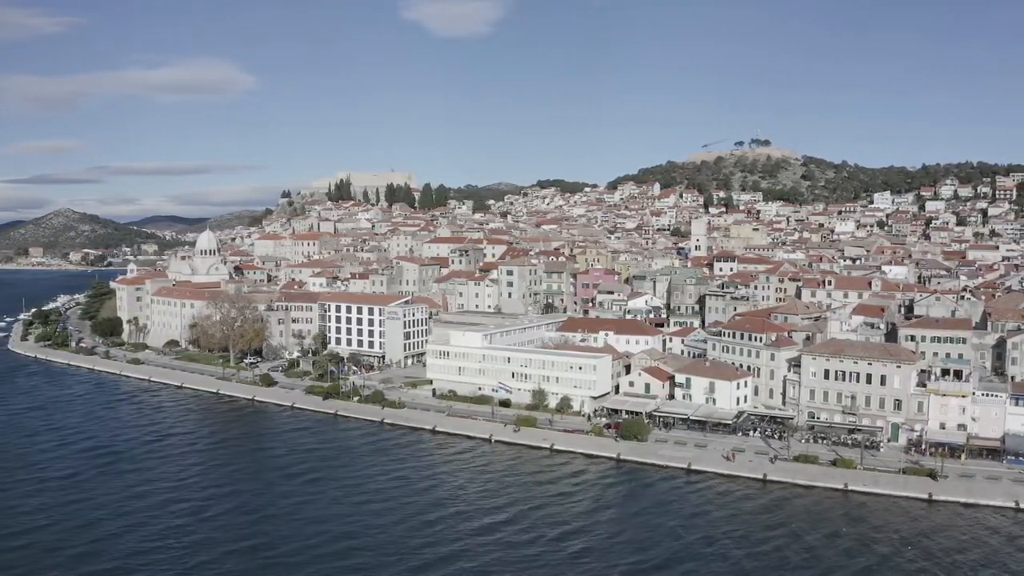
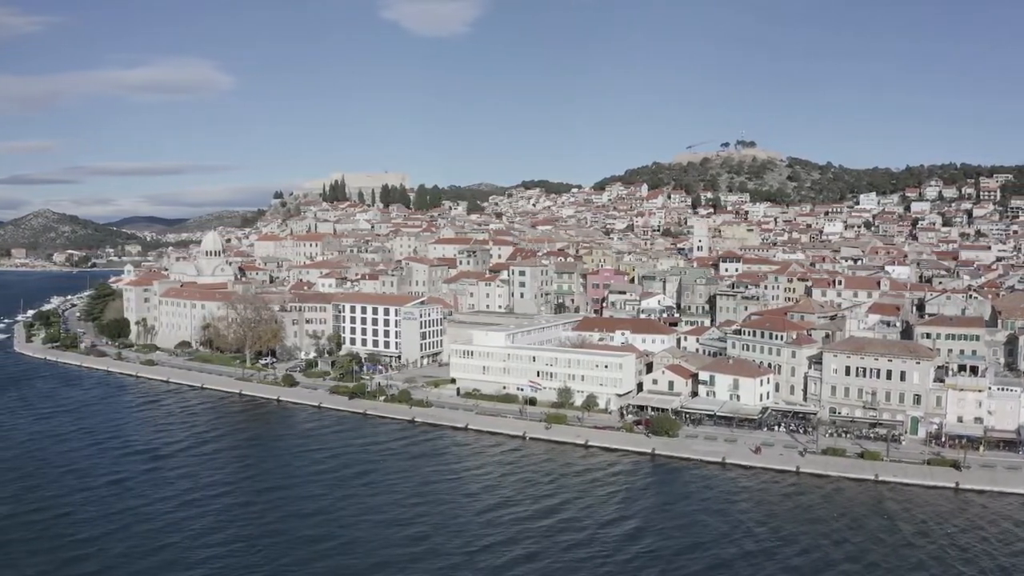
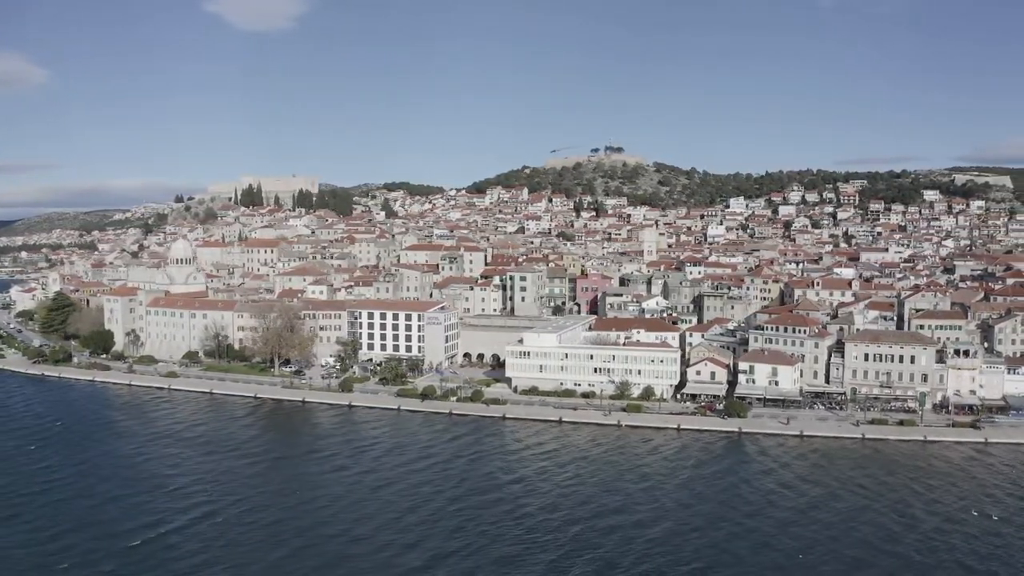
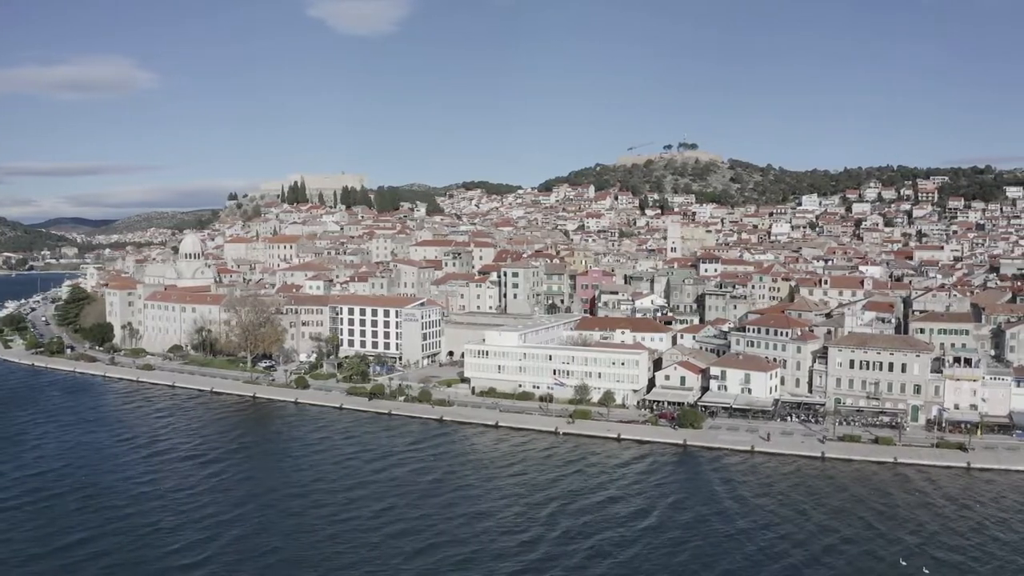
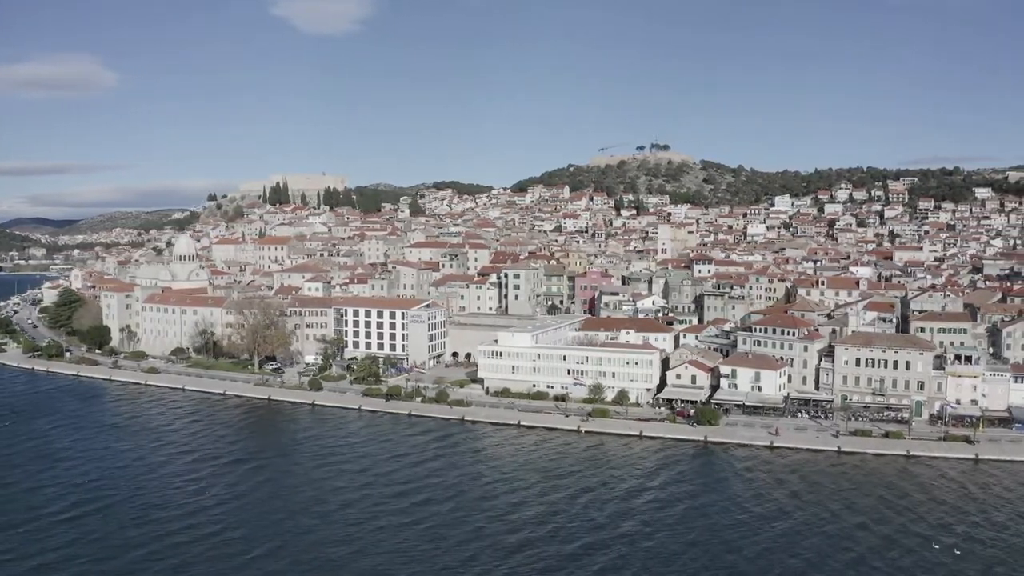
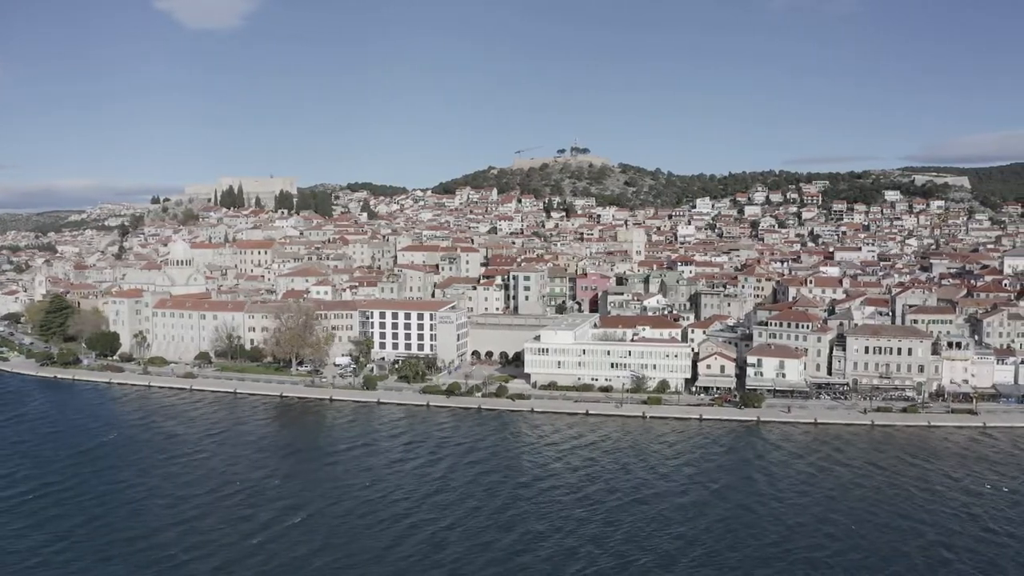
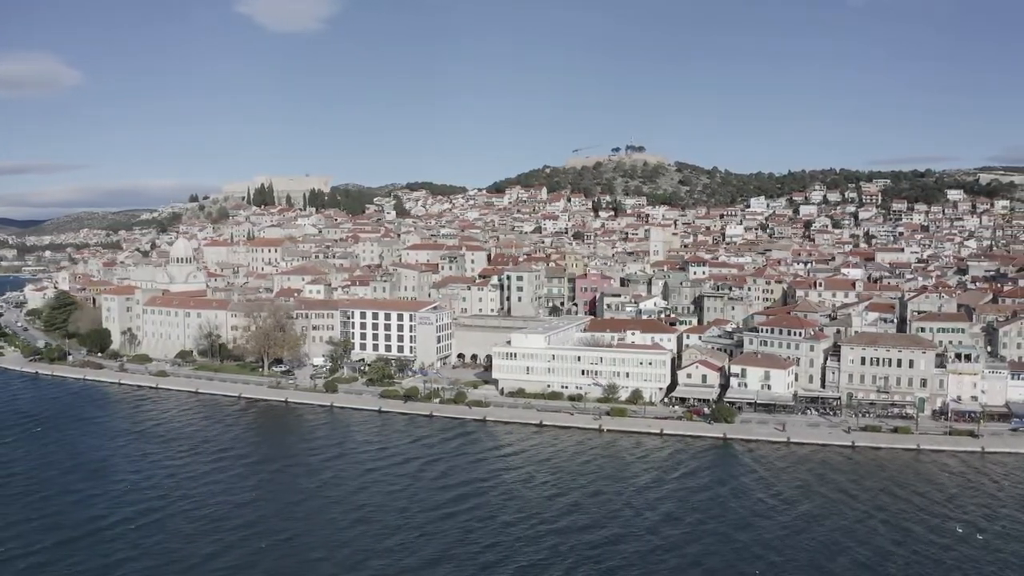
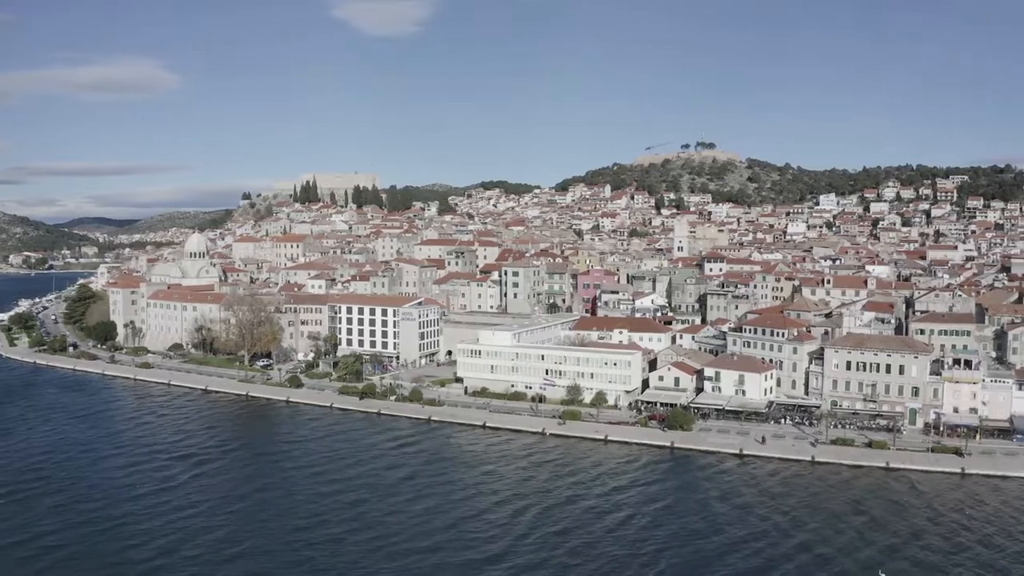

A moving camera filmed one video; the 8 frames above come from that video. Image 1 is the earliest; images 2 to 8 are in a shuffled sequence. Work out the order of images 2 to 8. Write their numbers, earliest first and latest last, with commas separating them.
2, 8, 4, 5, 7, 3, 6
